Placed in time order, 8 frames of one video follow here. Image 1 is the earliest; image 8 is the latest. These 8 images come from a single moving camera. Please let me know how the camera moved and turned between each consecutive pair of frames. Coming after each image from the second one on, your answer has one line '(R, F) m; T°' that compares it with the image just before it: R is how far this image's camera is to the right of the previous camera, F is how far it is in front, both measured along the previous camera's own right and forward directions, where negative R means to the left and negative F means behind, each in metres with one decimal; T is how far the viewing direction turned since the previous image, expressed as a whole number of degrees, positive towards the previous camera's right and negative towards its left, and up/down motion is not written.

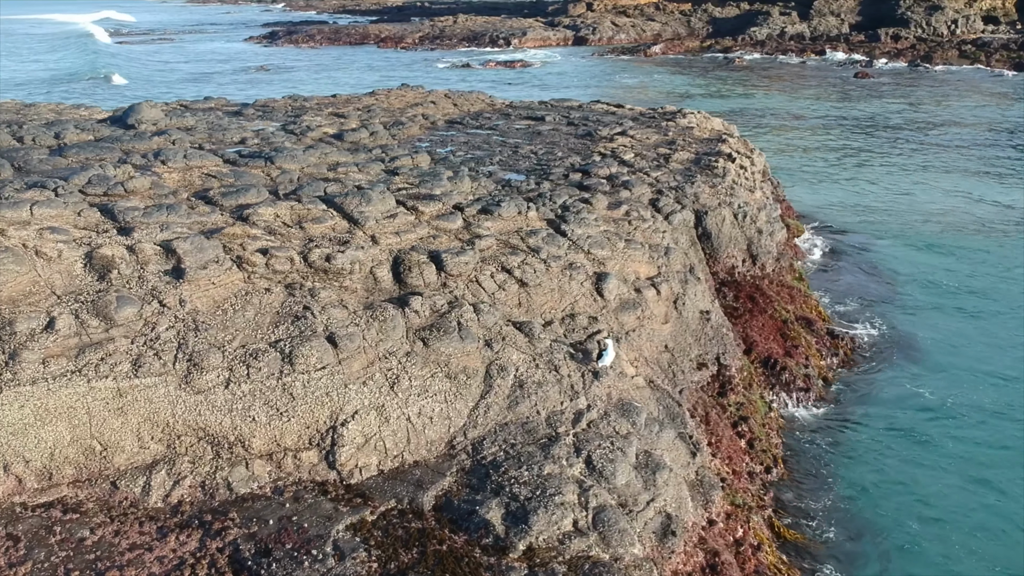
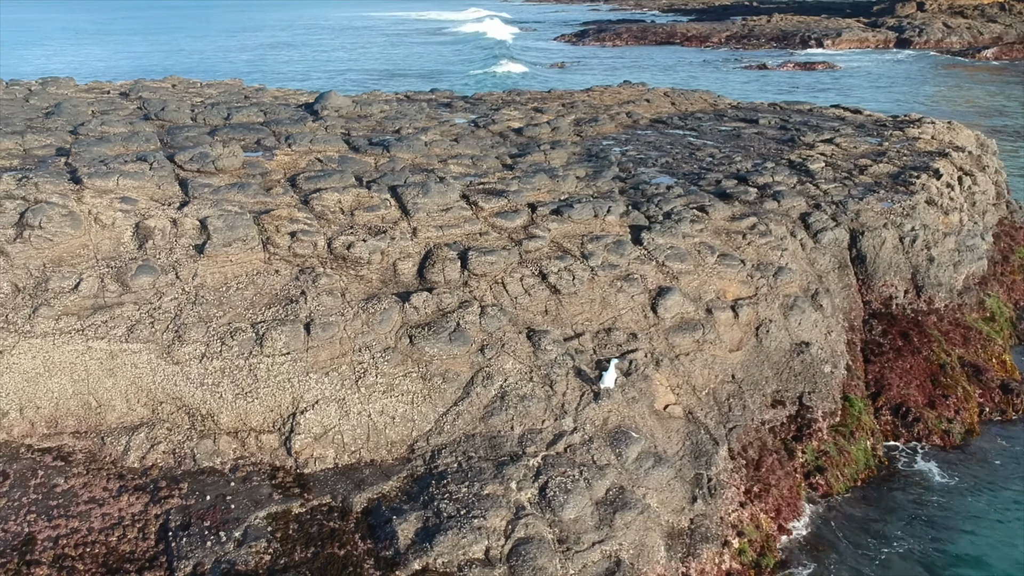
(+2.7, +1.0) m; -18°
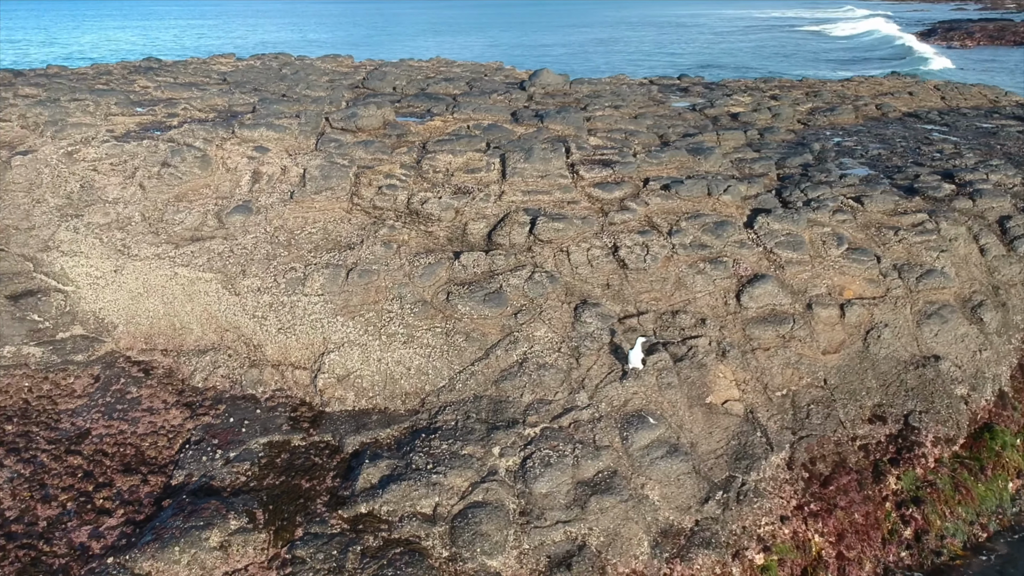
(+2.4, +0.7) m; -19°
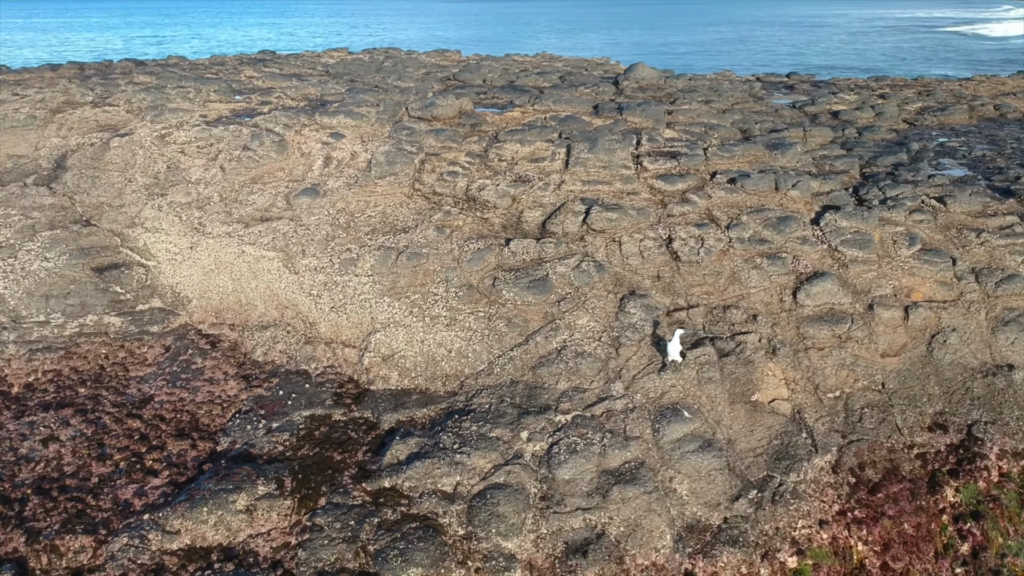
(+0.7, 0.0) m; -7°
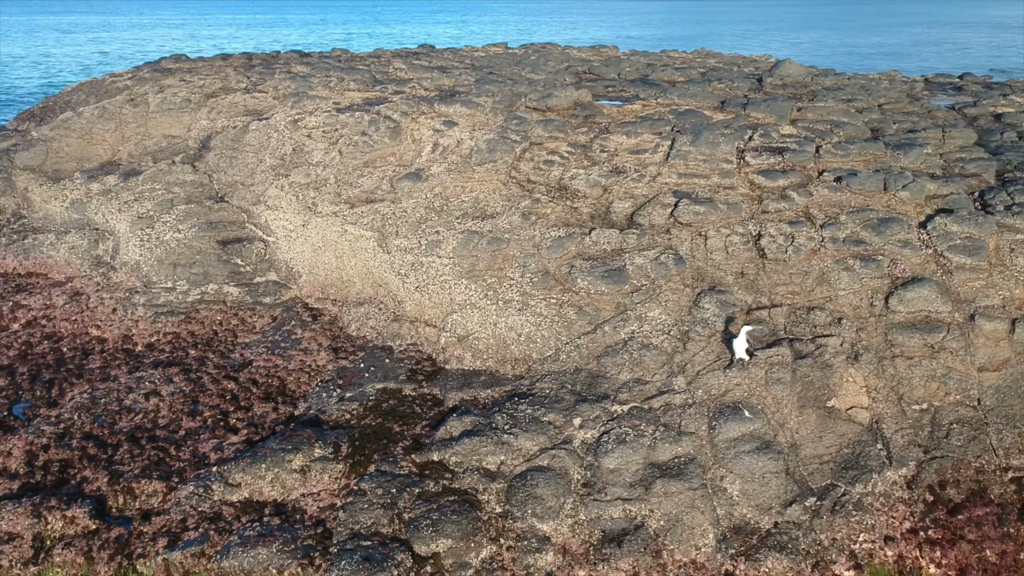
(+0.9, 0.0) m; -10°
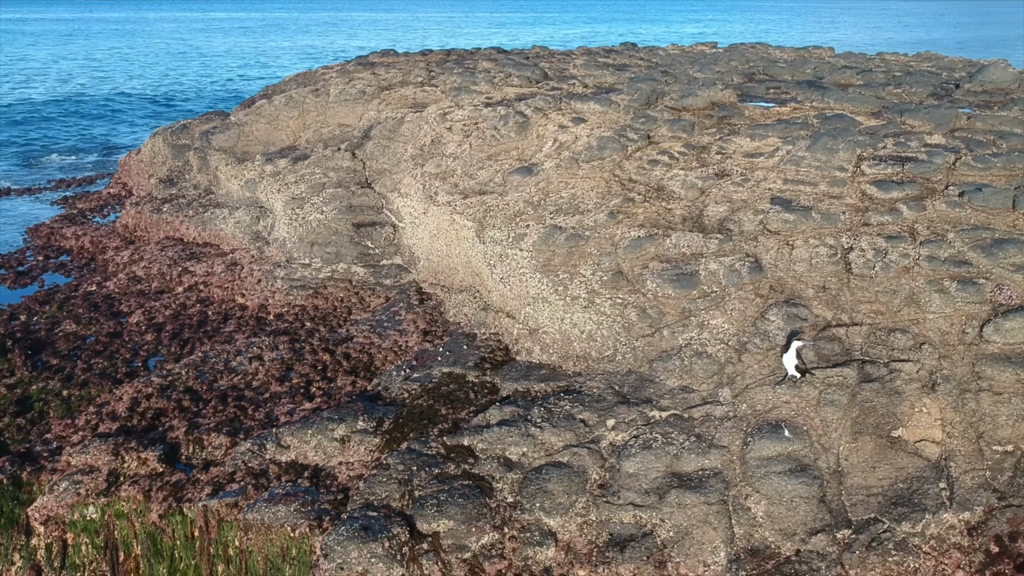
(+1.5, +0.1) m; -14°
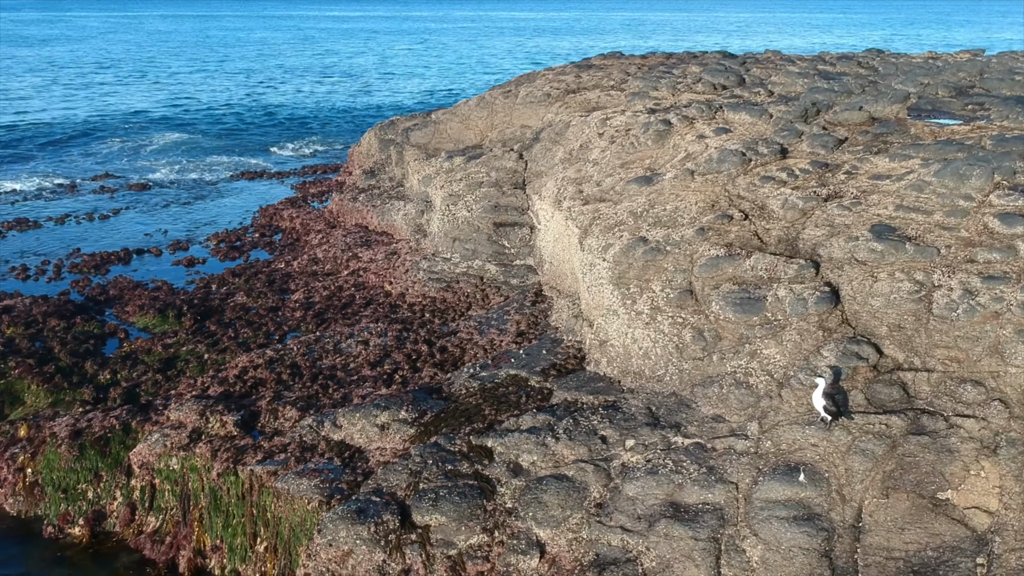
(+1.9, +0.2) m; -16°
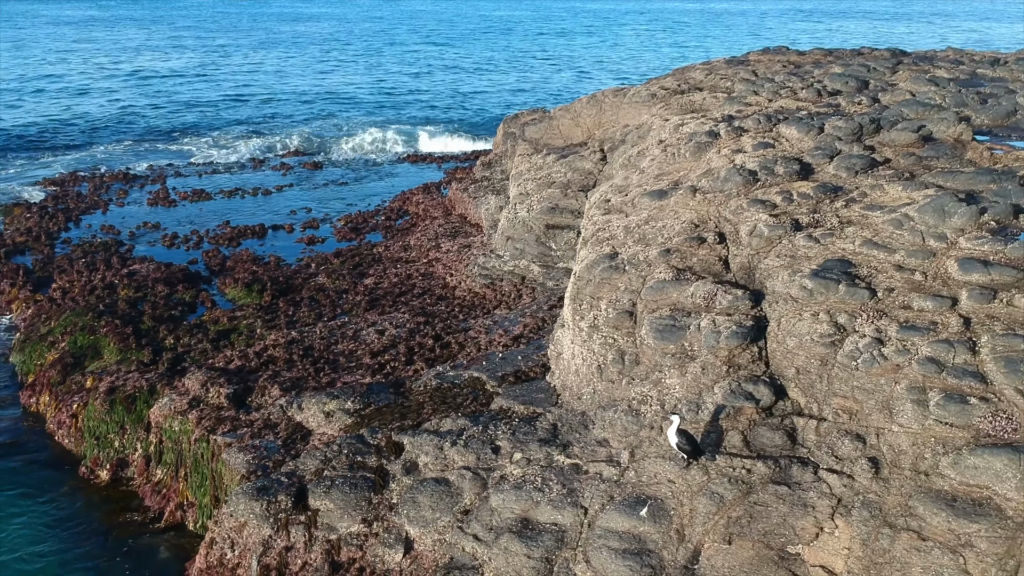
(+2.6, 0.0) m; -14°
